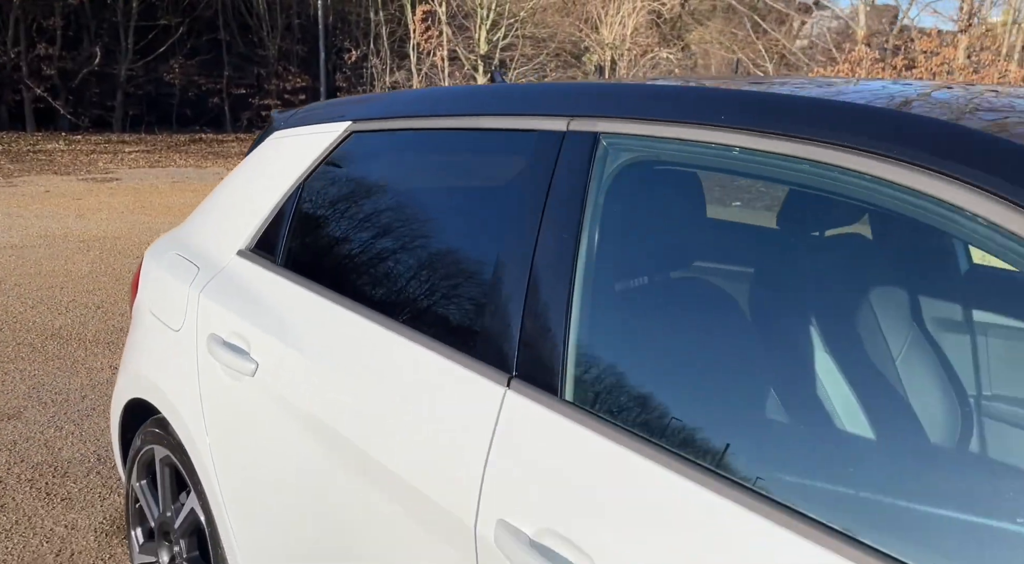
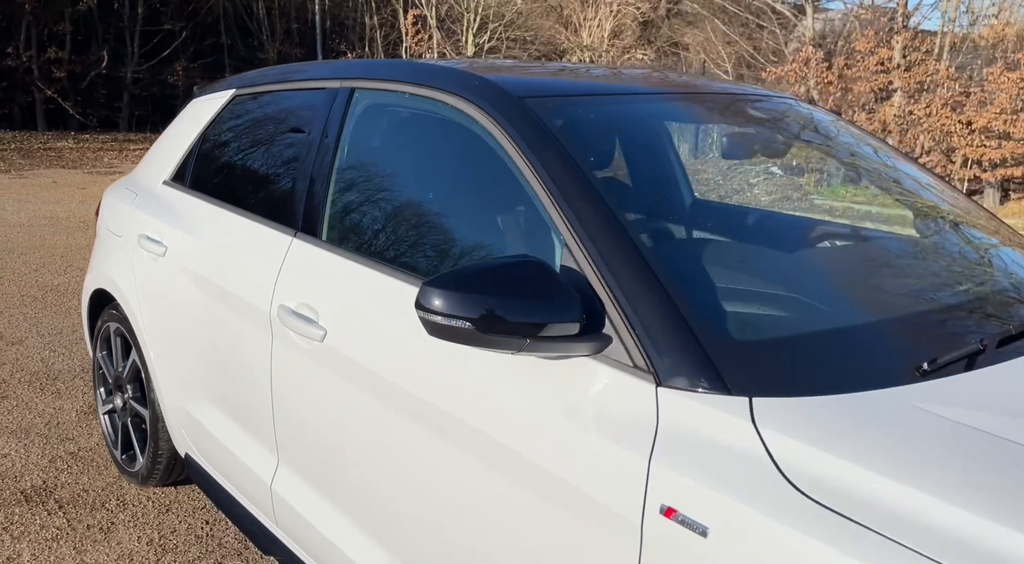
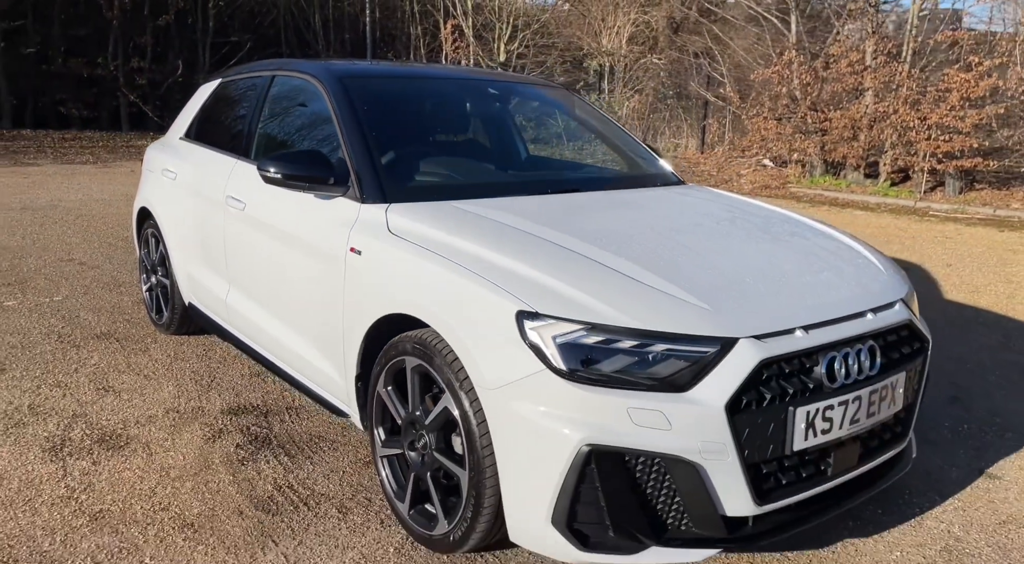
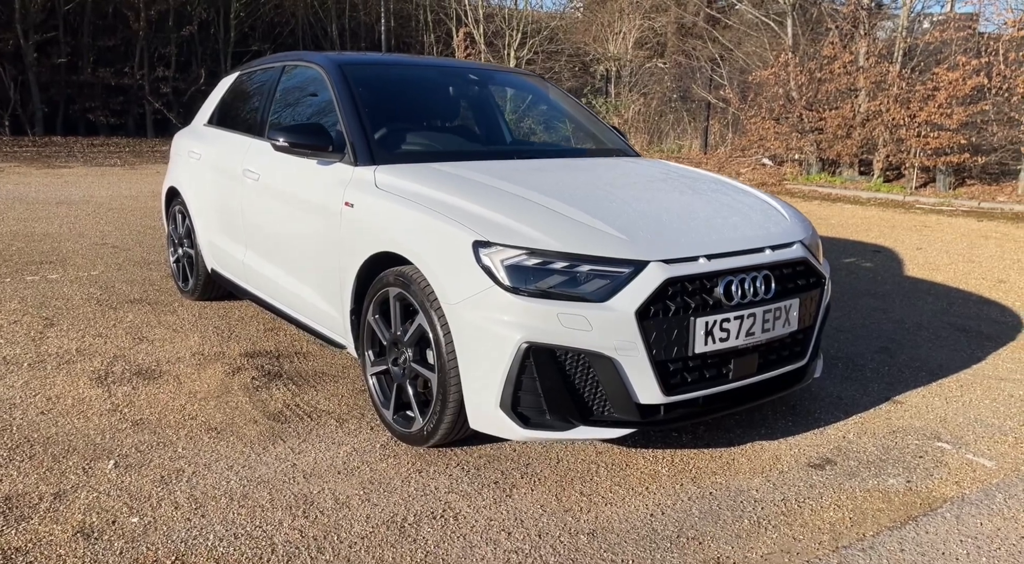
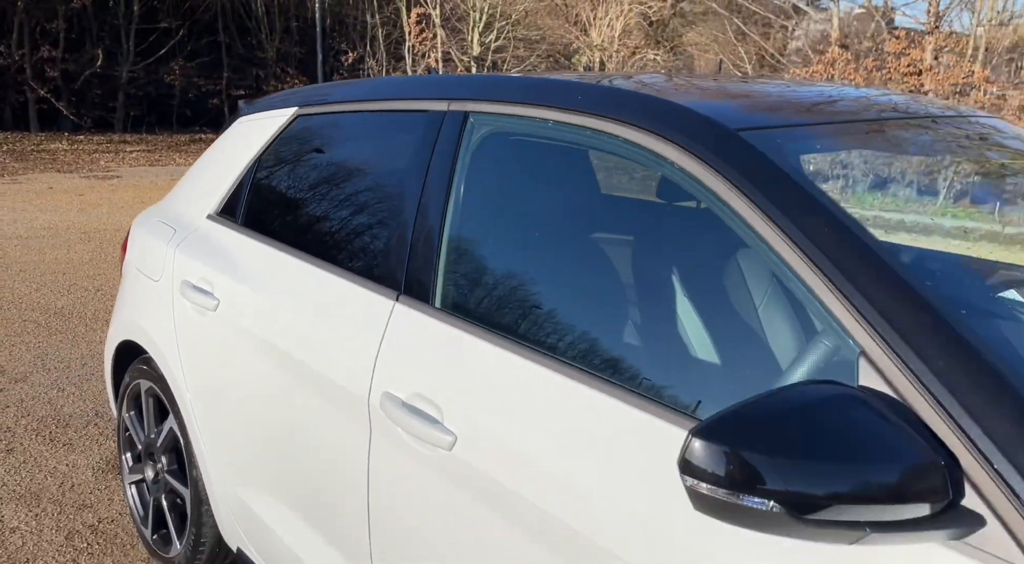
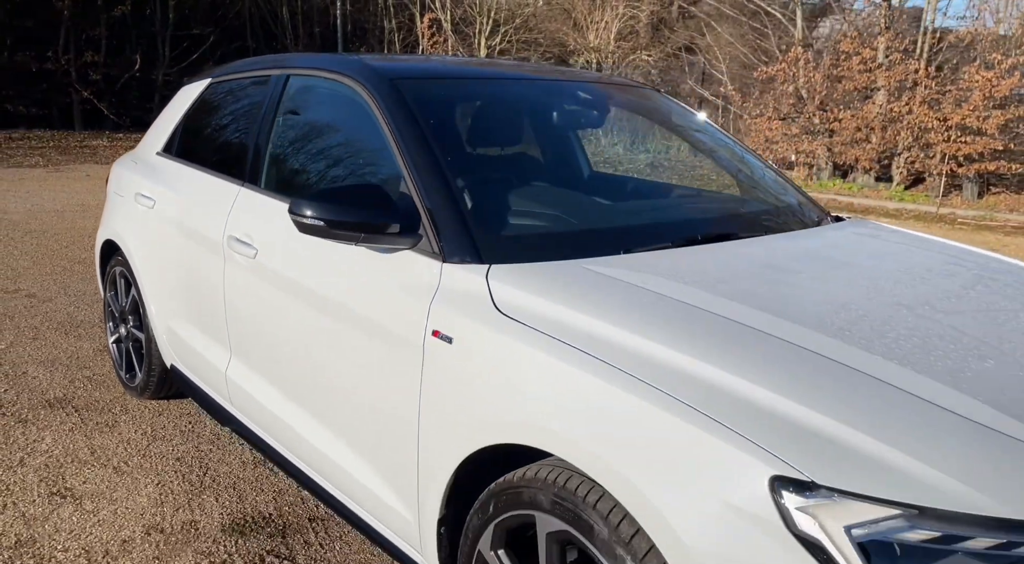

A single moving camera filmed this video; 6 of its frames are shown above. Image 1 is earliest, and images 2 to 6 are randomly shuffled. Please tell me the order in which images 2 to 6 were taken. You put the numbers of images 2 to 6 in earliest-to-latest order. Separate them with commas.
5, 2, 6, 3, 4
